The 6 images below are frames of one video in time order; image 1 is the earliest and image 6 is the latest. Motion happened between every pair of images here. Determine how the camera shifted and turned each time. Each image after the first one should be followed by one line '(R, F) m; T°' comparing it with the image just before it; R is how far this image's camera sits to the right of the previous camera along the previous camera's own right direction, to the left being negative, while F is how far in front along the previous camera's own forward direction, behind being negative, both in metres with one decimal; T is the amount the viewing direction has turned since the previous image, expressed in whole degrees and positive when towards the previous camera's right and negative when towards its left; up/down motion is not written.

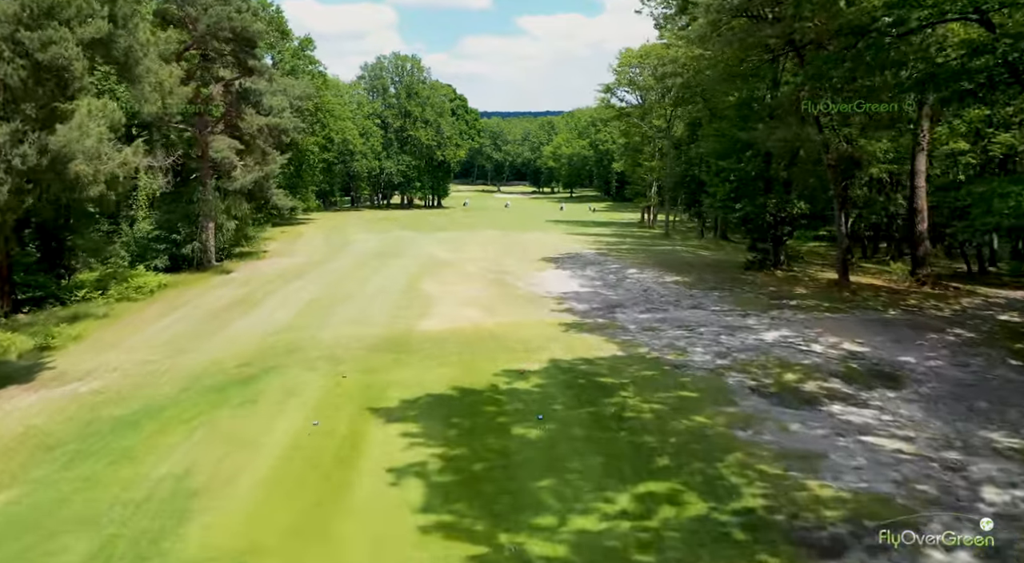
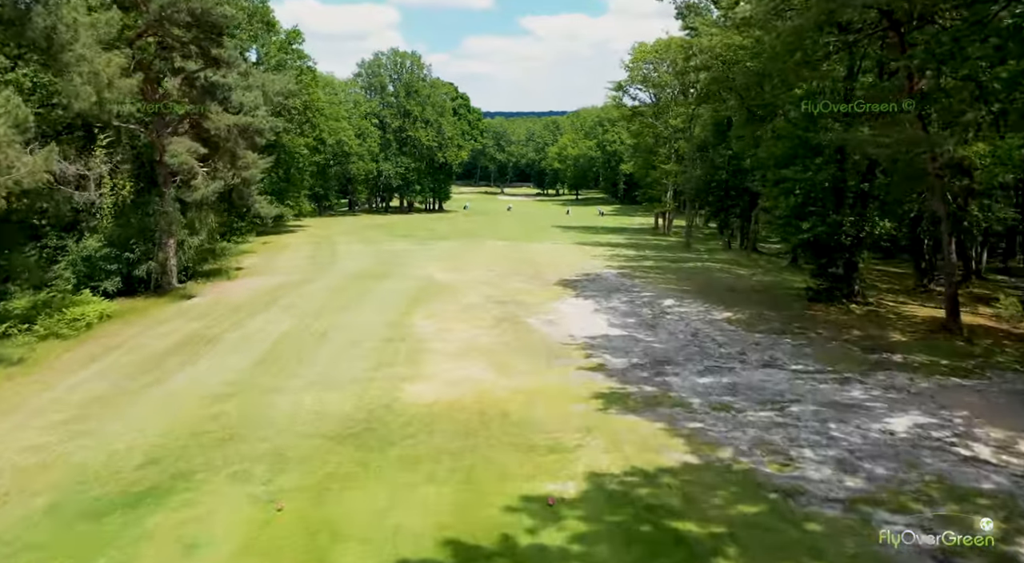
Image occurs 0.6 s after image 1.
(-0.2, +4.0) m; 0°
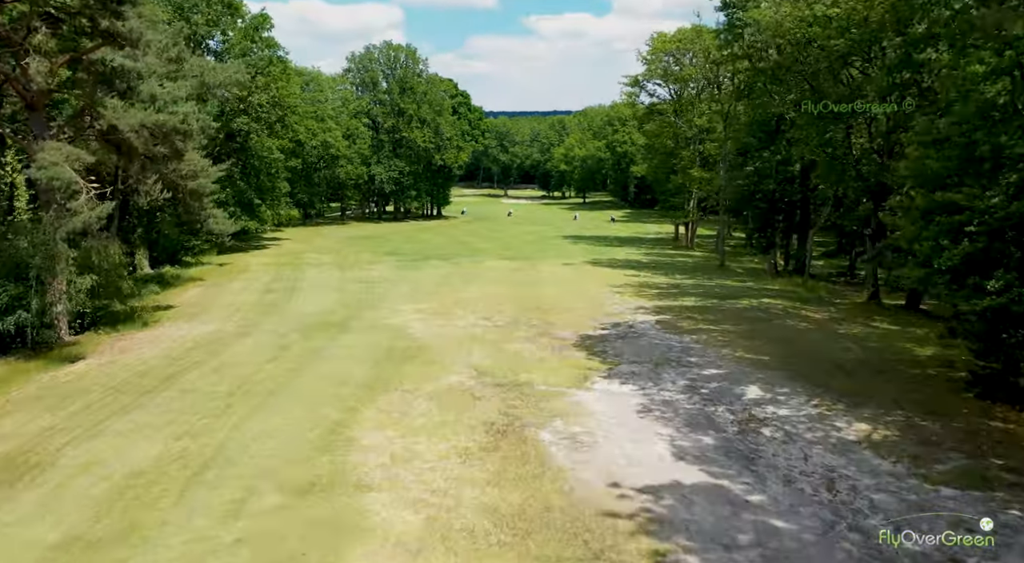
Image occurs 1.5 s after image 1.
(0.0, +6.4) m; 0°
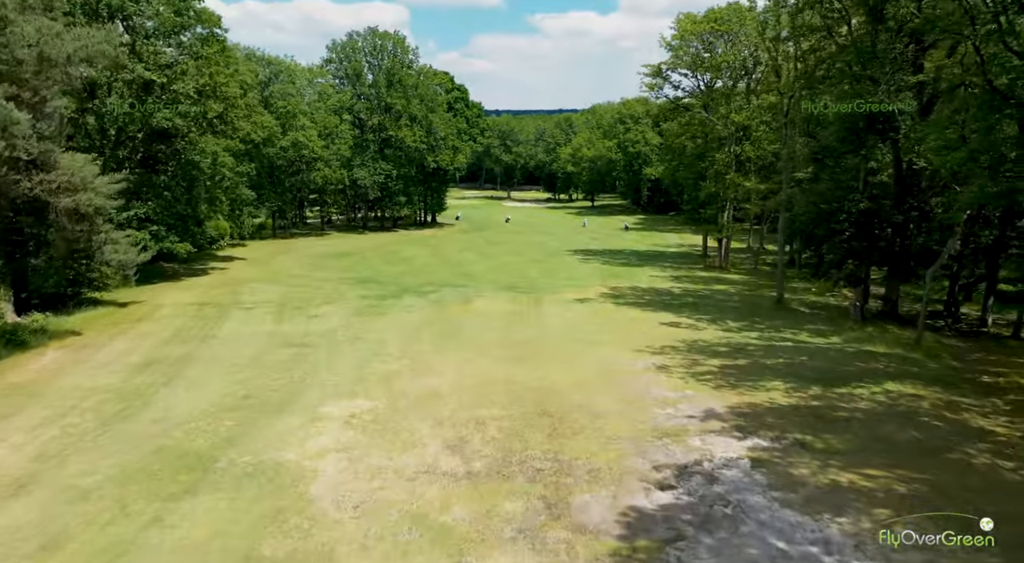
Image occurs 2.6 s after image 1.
(+0.3, +8.3) m; 0°
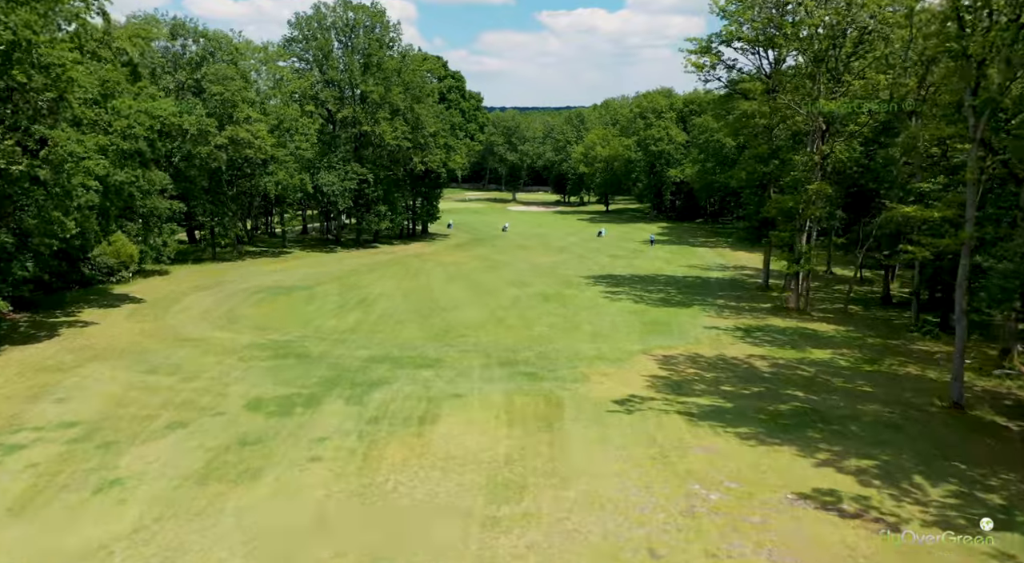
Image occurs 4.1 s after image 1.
(+0.2, +11.9) m; -1°
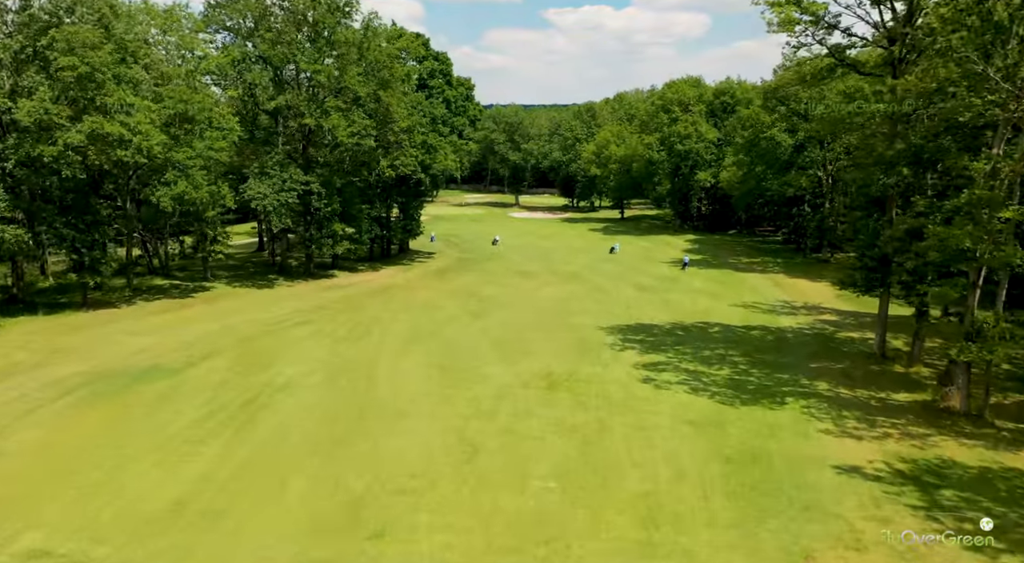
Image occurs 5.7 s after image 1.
(+0.6, +13.2) m; 0°
